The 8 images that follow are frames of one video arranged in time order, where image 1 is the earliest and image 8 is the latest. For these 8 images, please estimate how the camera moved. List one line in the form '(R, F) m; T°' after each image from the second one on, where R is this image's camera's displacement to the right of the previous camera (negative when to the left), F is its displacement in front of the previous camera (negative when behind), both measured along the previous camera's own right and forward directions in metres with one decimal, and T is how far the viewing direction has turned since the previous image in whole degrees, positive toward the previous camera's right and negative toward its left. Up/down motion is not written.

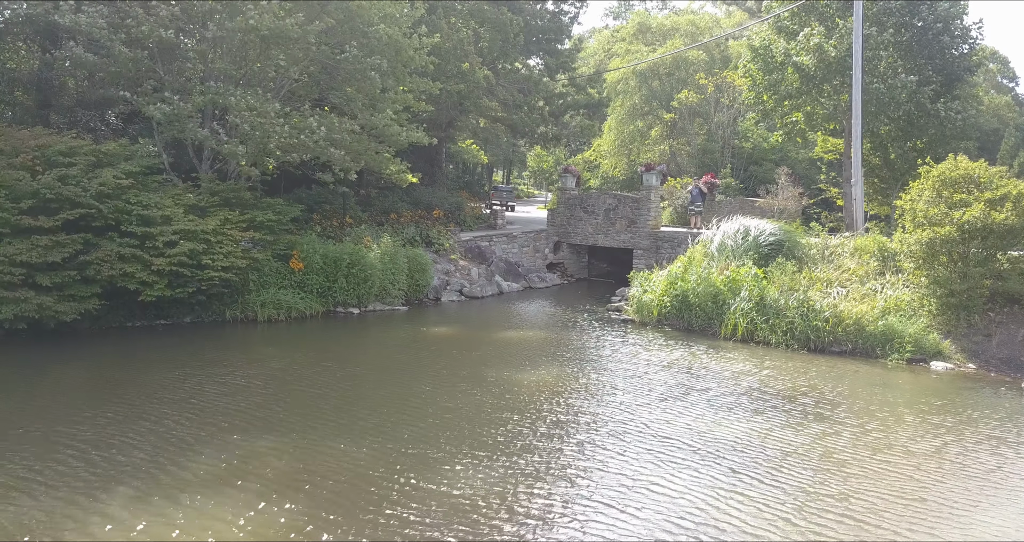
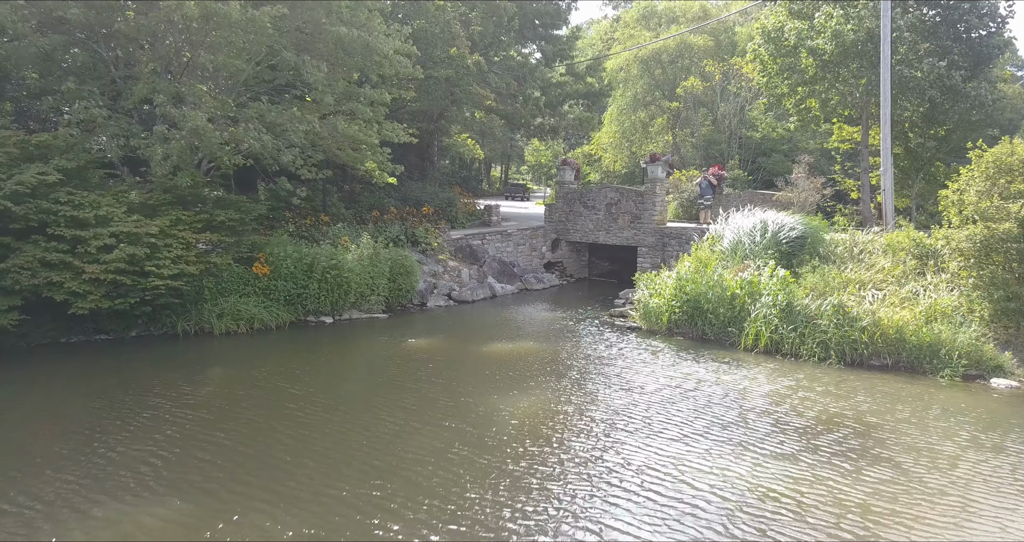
(+0.2, +1.4) m; 0°
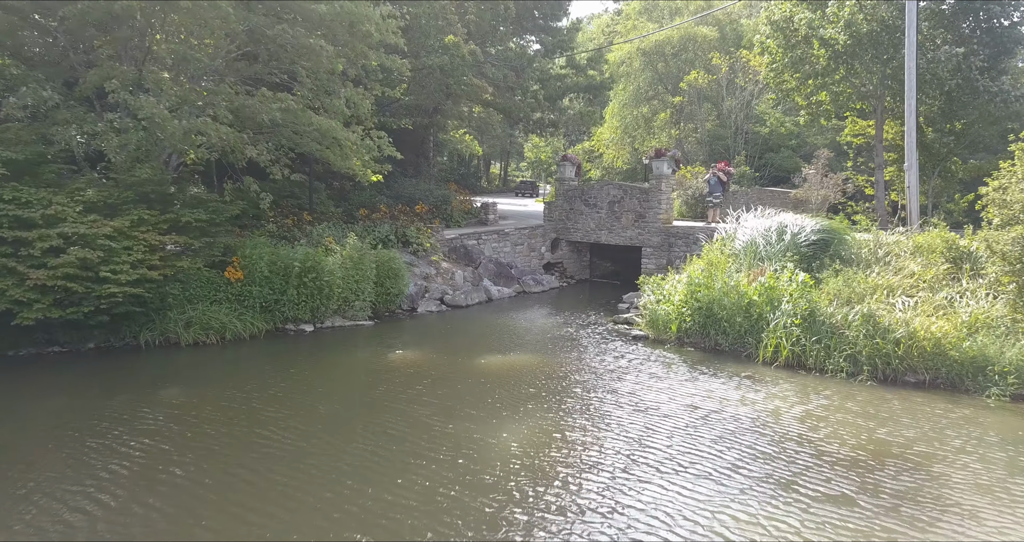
(+0.1, +0.9) m; 0°
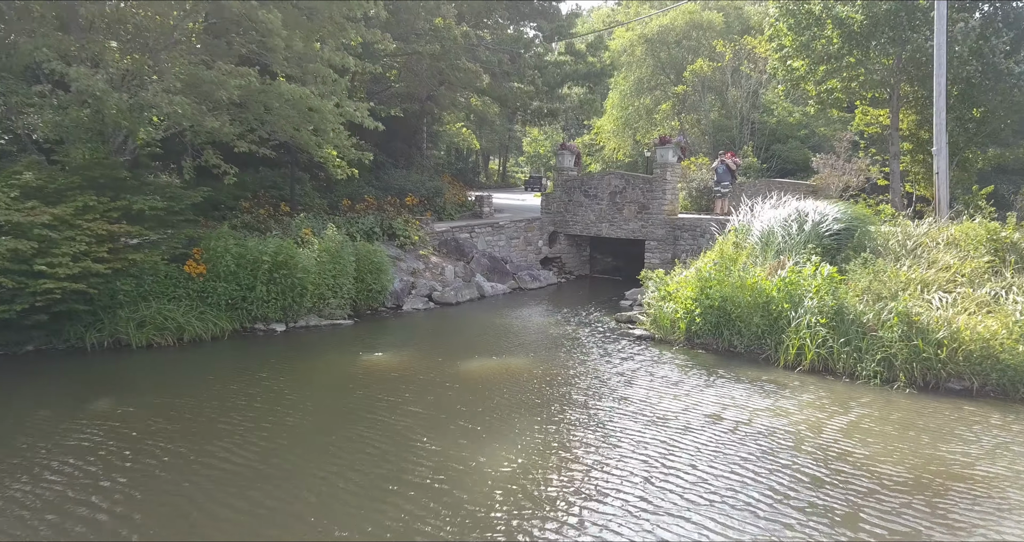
(+0.1, +1.0) m; 0°
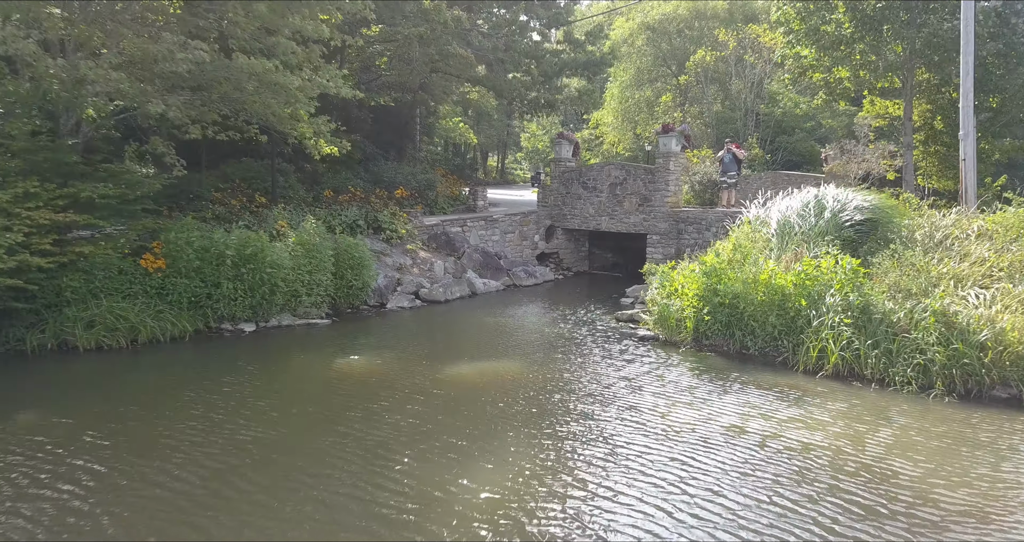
(+0.1, +0.8) m; 0°
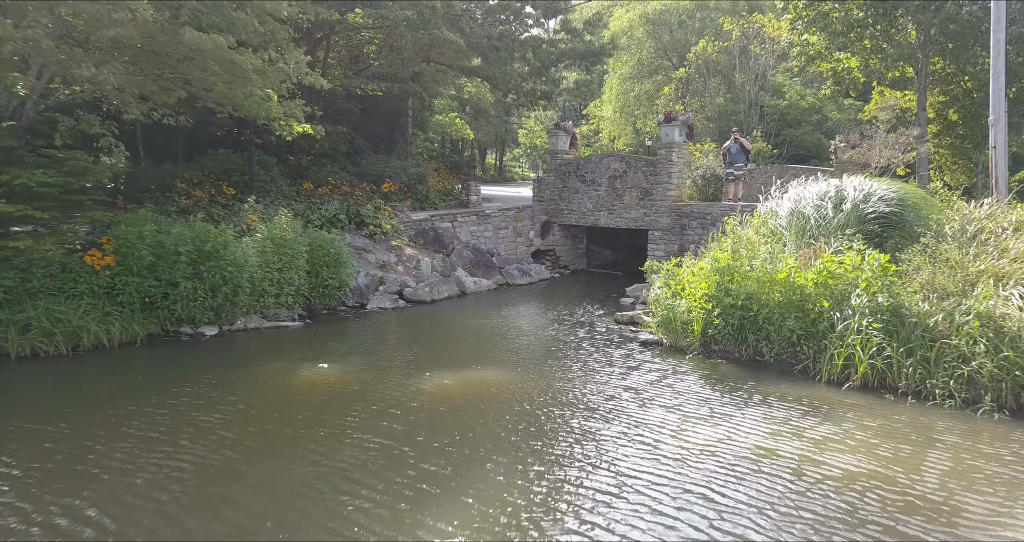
(+0.1, +0.8) m; 0°
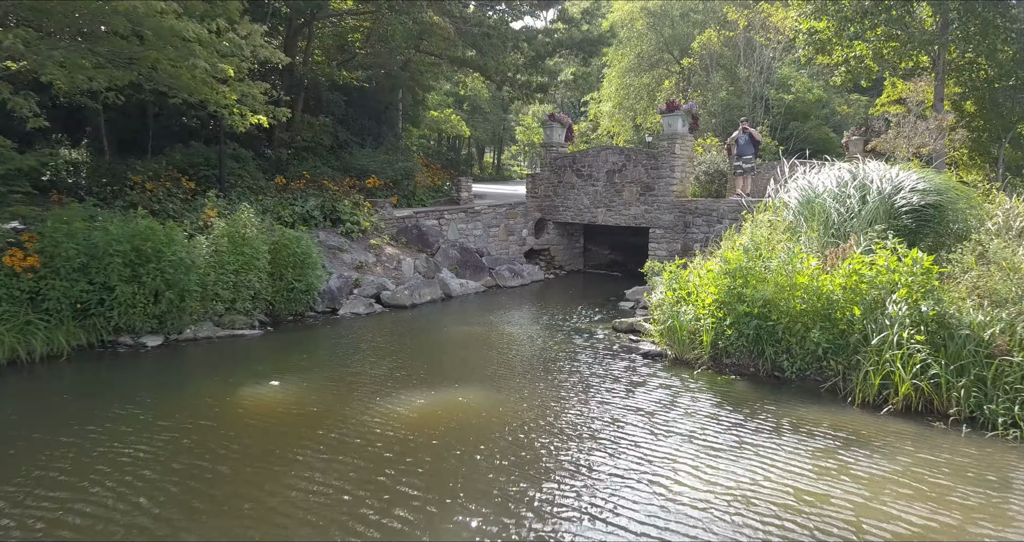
(+0.2, +1.0) m; 0°
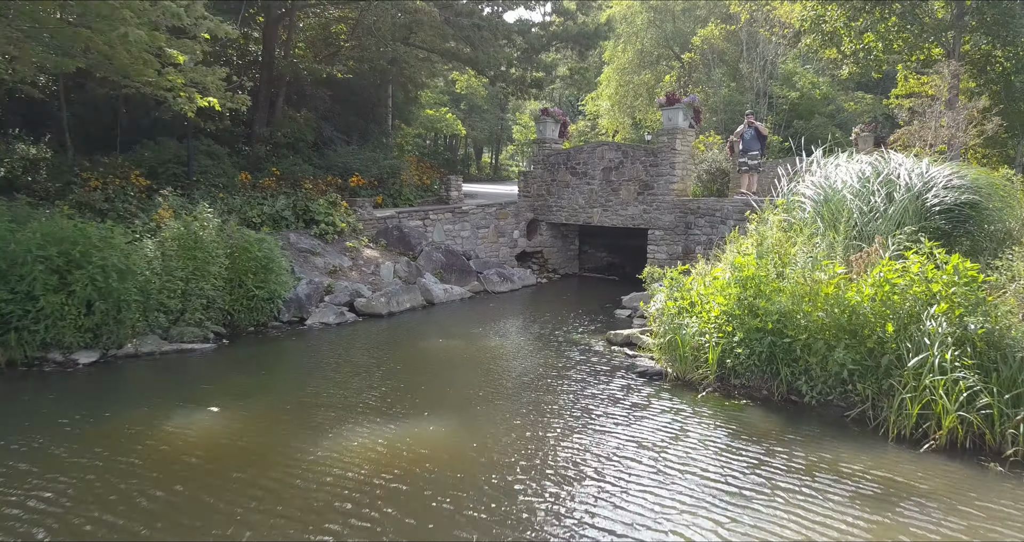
(+0.2, +0.8) m; 0°
